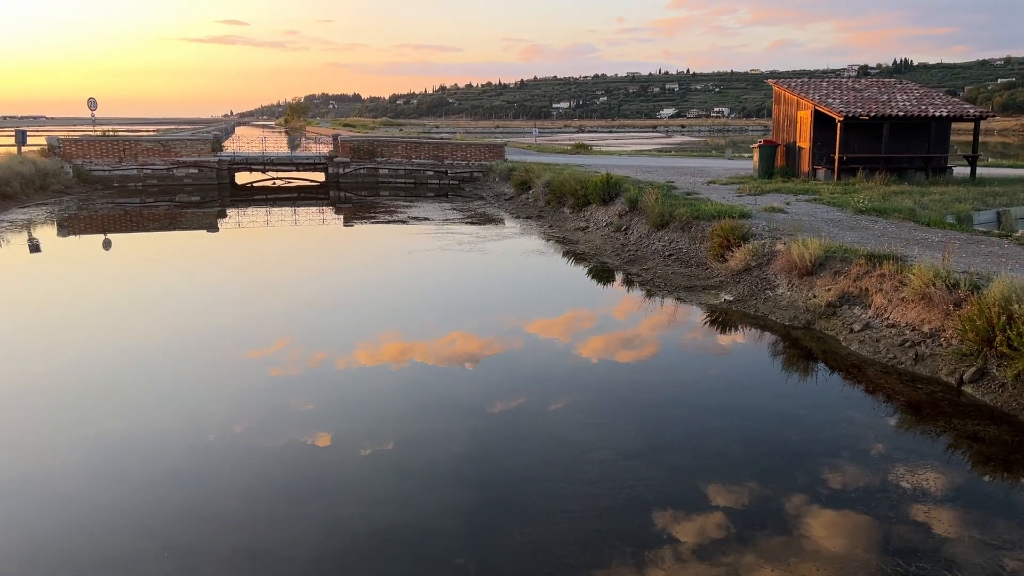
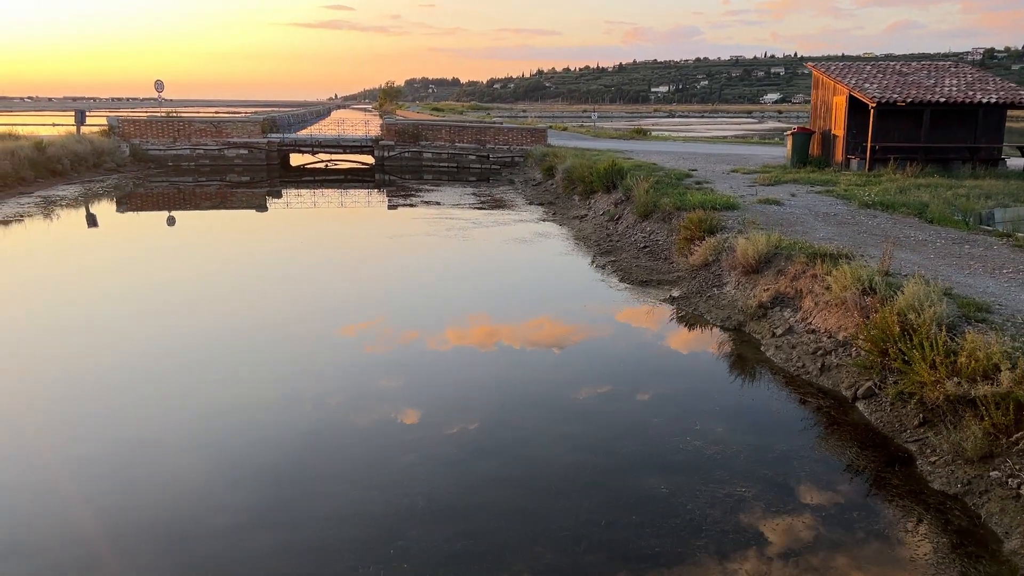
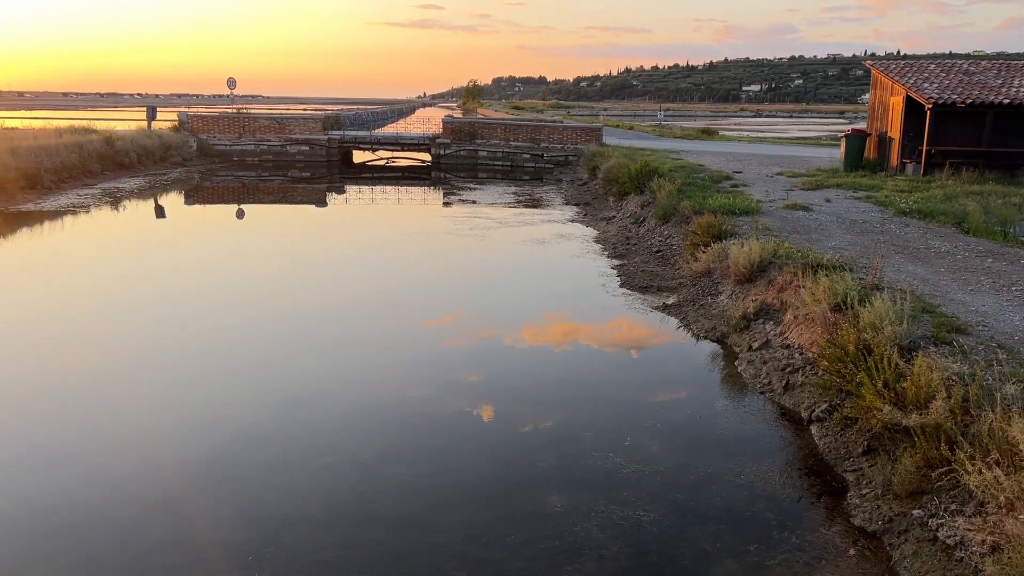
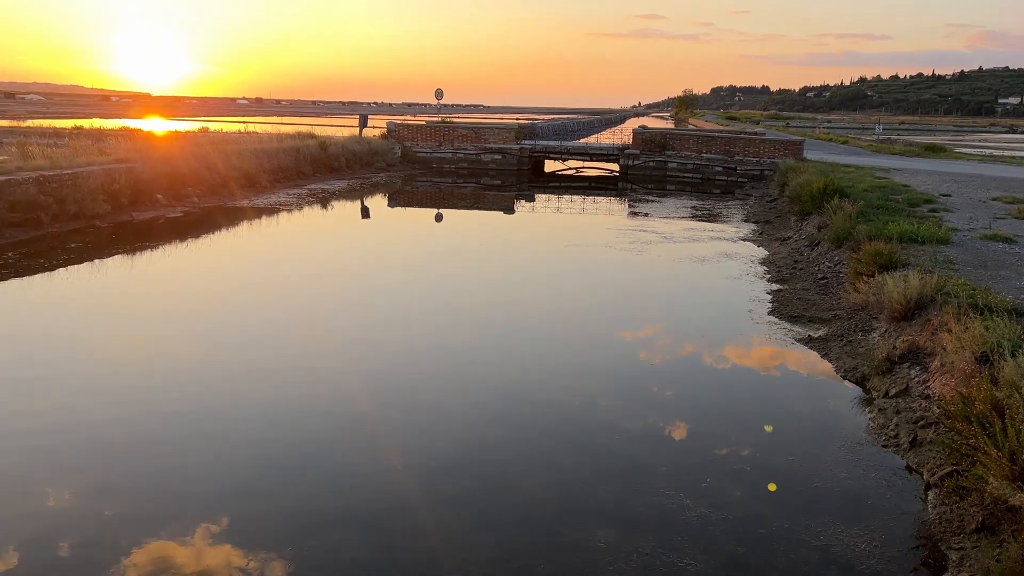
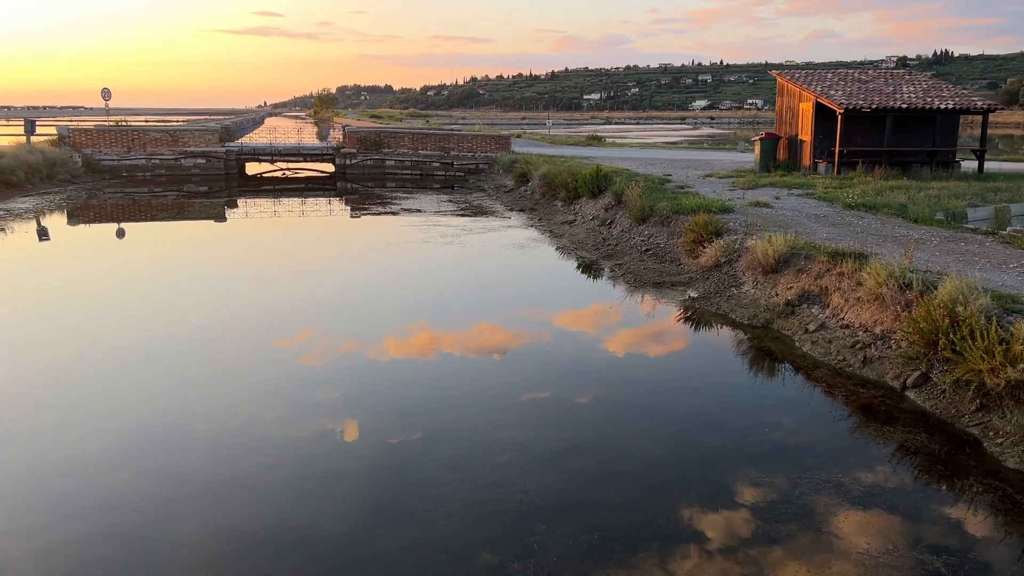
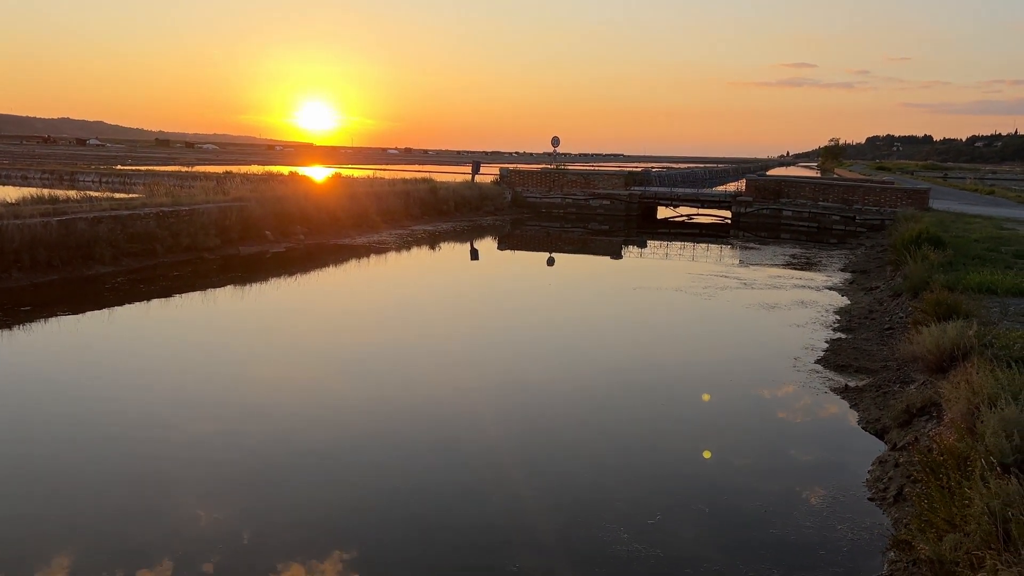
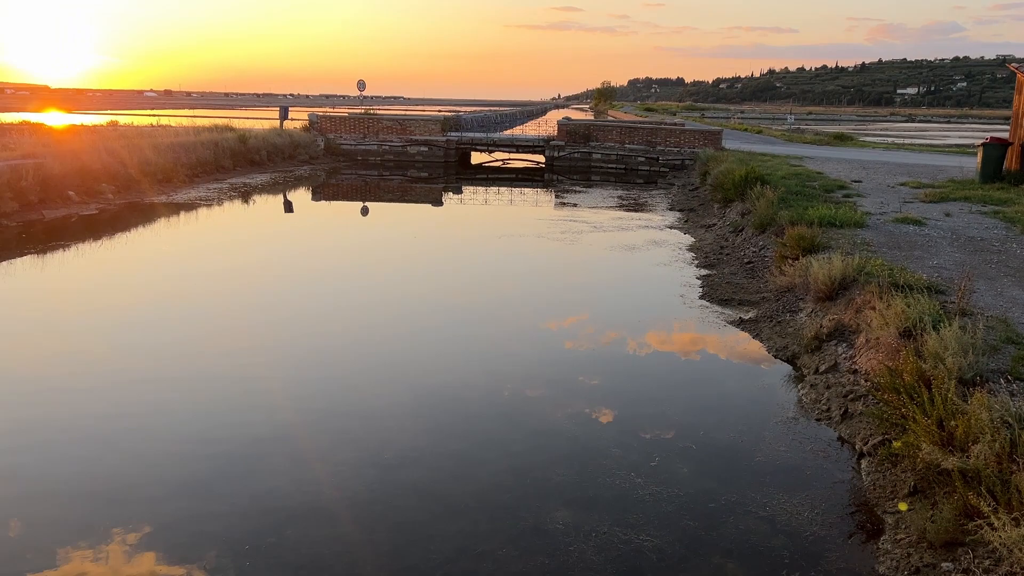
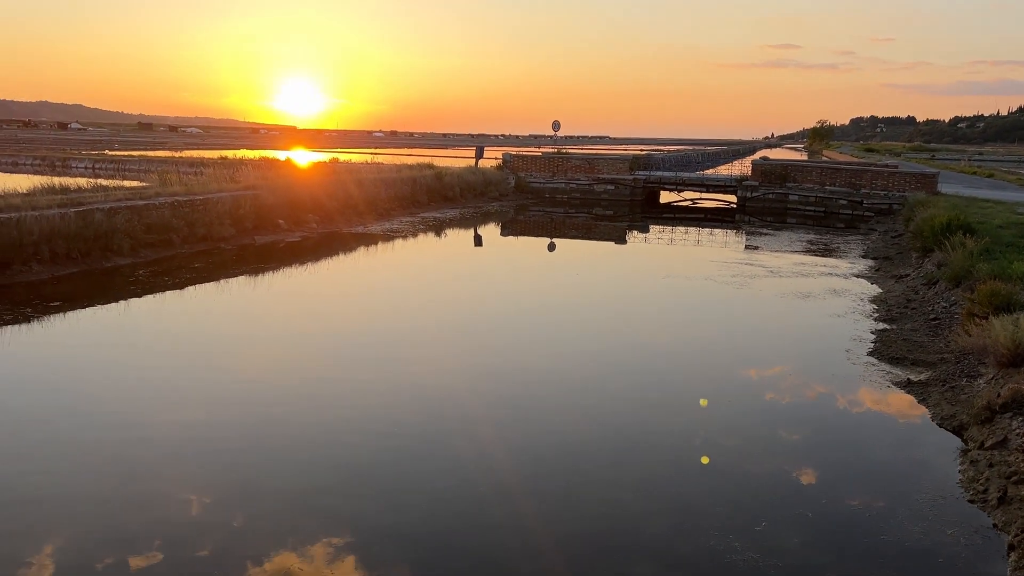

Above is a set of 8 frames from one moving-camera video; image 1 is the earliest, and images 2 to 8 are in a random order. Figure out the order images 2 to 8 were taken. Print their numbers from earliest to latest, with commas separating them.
5, 2, 3, 7, 4, 8, 6
